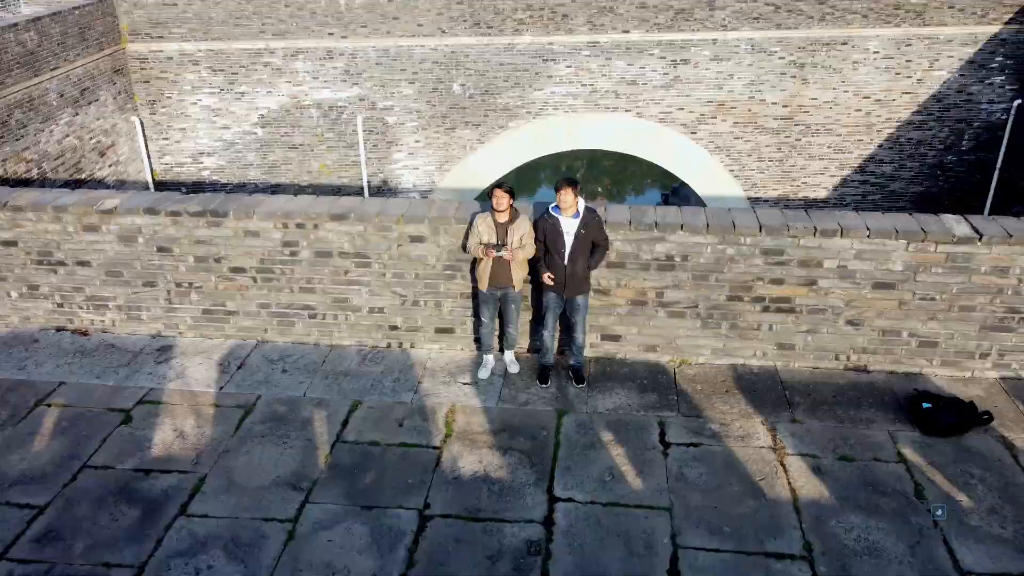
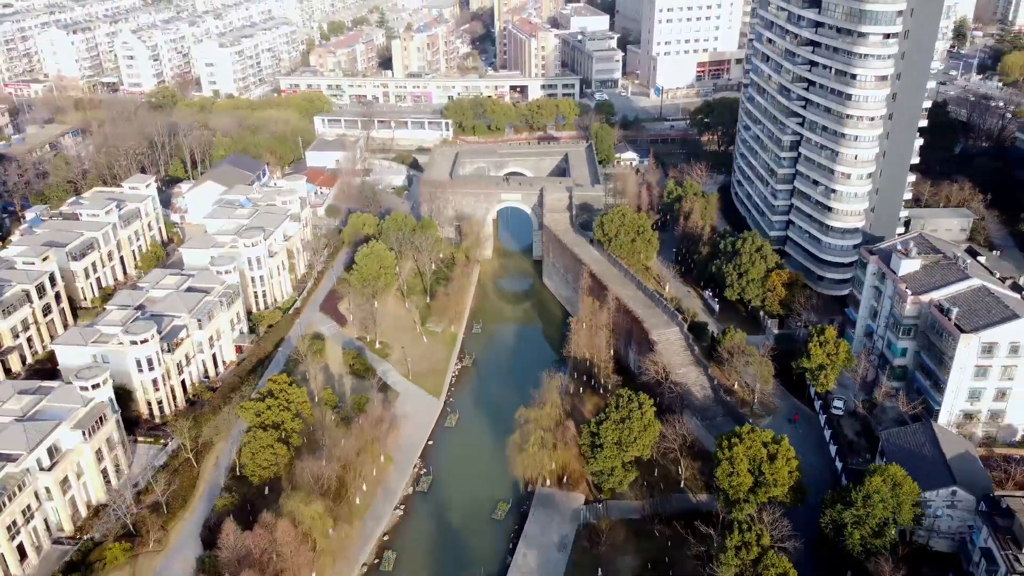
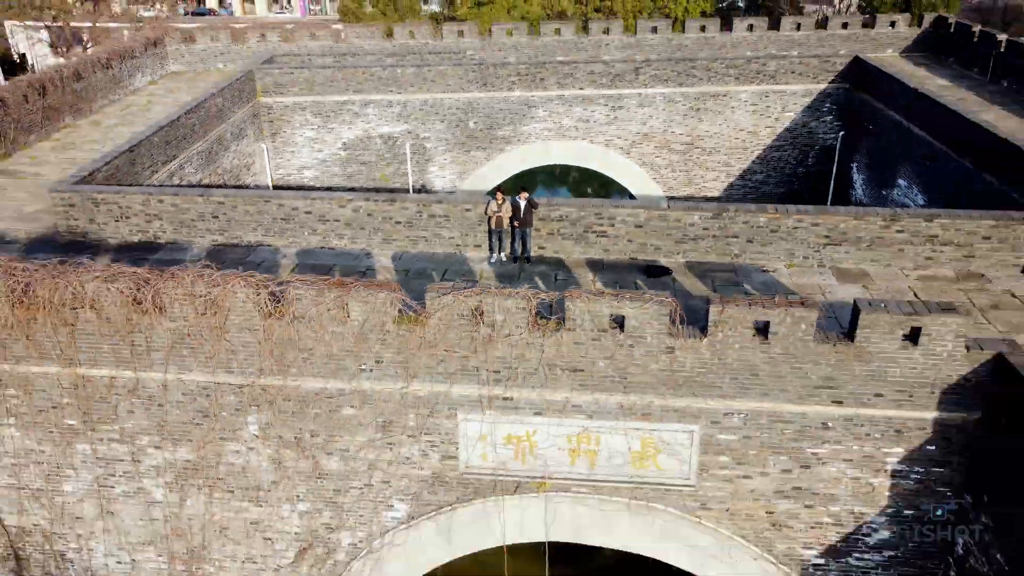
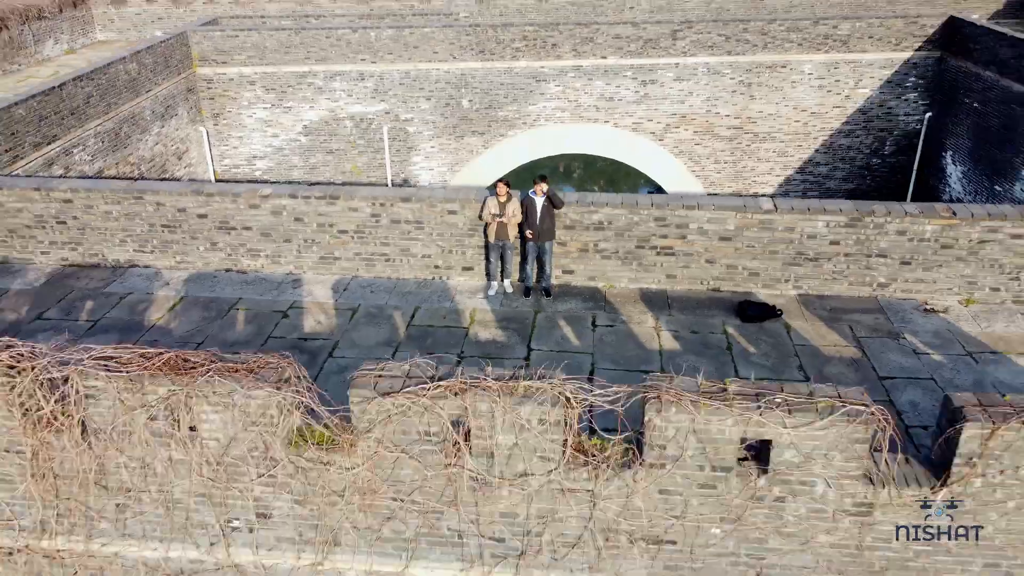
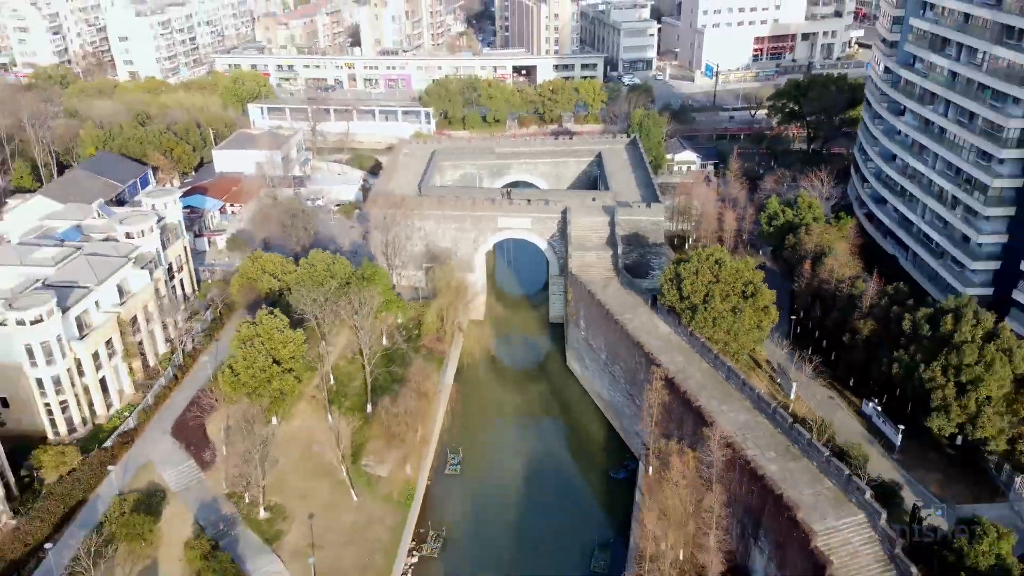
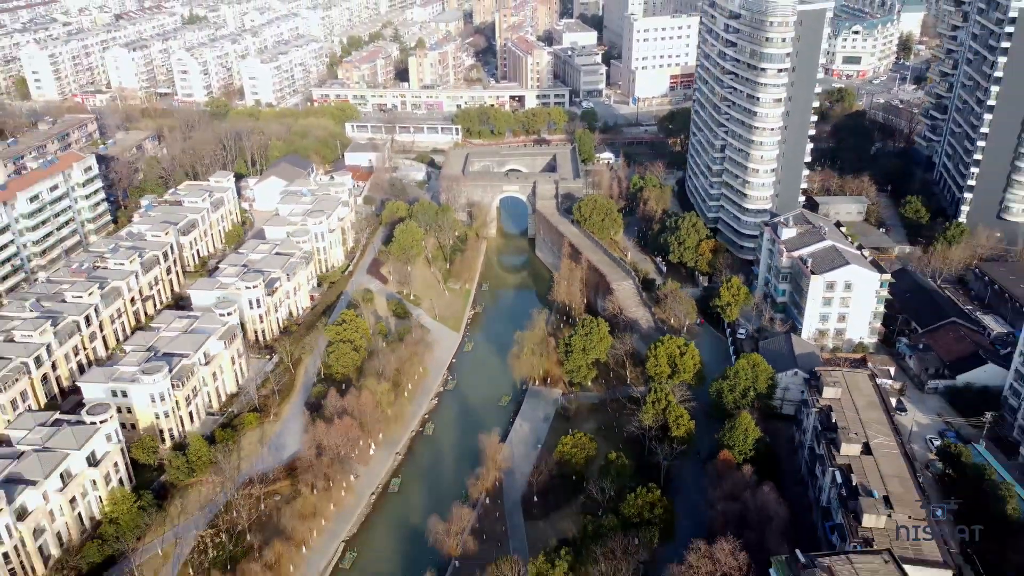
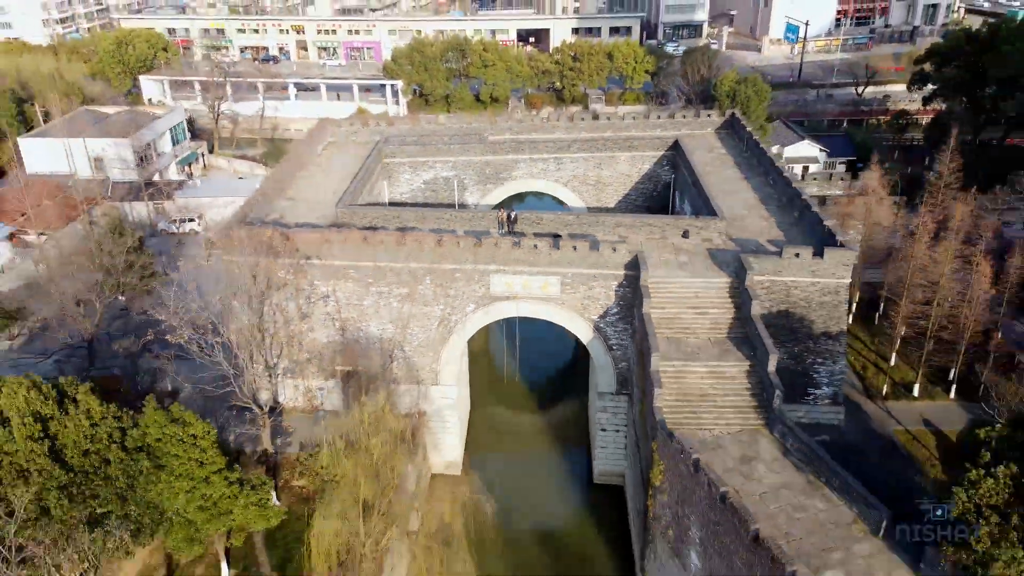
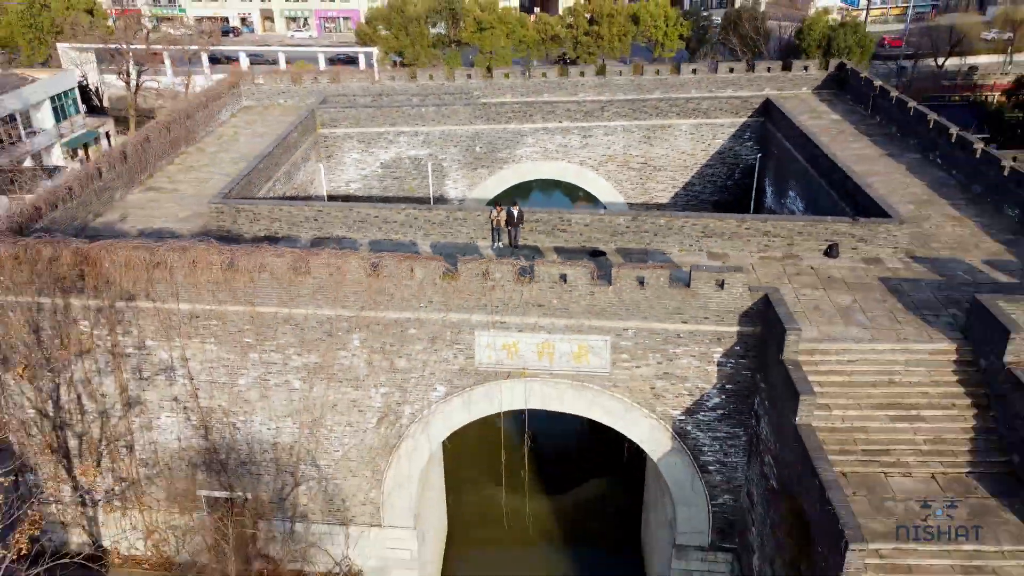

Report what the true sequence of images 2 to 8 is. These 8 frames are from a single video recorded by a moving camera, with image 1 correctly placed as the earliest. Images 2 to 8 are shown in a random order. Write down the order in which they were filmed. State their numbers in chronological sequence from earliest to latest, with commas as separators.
4, 3, 8, 7, 5, 2, 6
